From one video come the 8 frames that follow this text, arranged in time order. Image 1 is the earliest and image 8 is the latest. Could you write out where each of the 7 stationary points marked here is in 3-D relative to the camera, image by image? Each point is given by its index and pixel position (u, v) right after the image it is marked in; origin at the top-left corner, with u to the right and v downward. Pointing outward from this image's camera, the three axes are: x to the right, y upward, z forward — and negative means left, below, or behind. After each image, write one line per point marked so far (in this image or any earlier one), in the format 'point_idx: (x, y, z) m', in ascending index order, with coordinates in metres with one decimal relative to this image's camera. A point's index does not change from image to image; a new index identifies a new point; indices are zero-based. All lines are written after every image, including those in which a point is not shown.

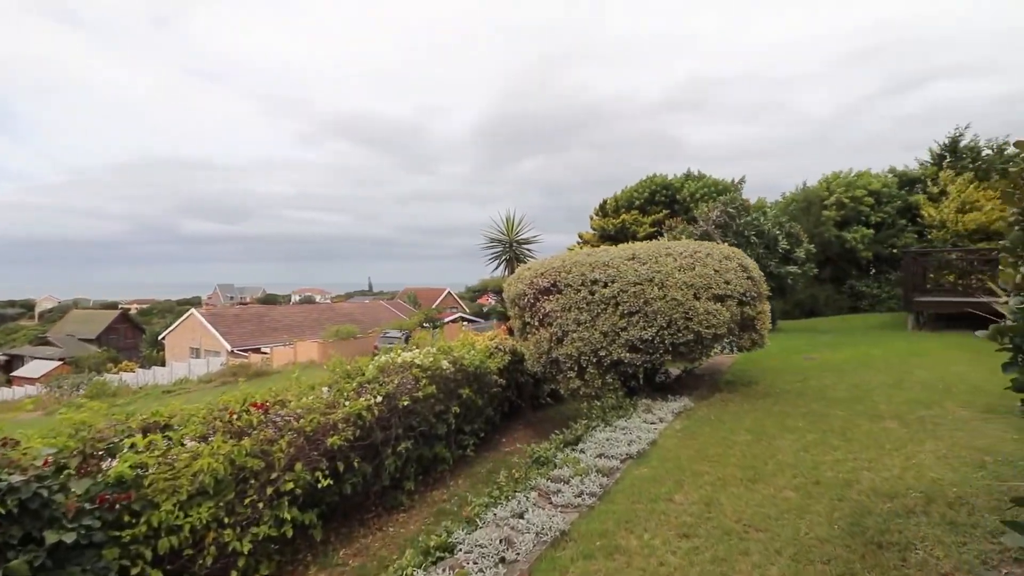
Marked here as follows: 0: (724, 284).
0: (+2.3, 0.0, +5.8) m
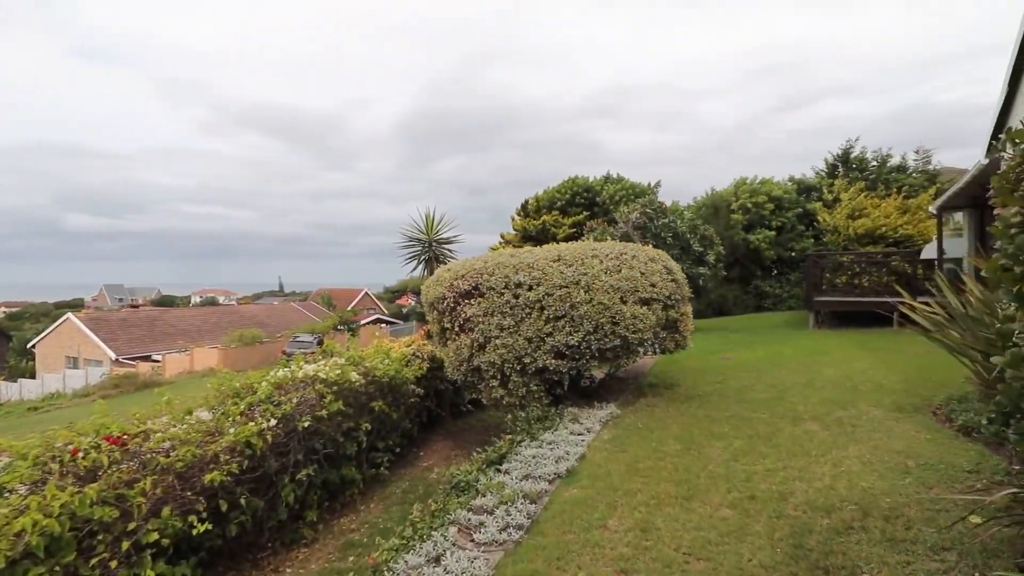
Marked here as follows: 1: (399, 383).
0: (+1.5, 0.0, +5.7) m
1: (-1.3, -1.1, +6.2) m
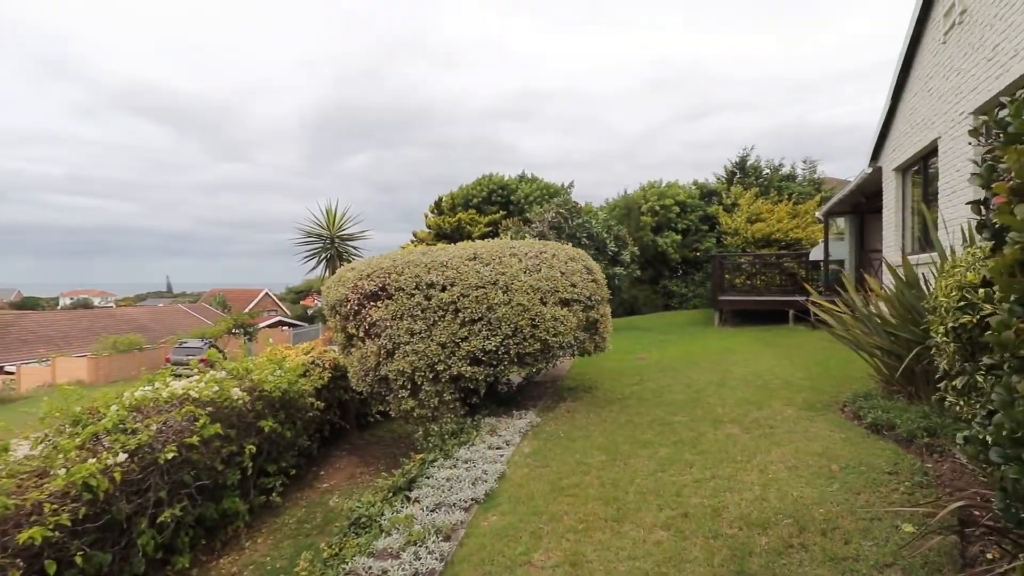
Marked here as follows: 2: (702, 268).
0: (+0.6, 0.0, +5.4) m
1: (-2.2, -1.1, +5.5) m
2: (+6.4, +0.7, +18.0) m
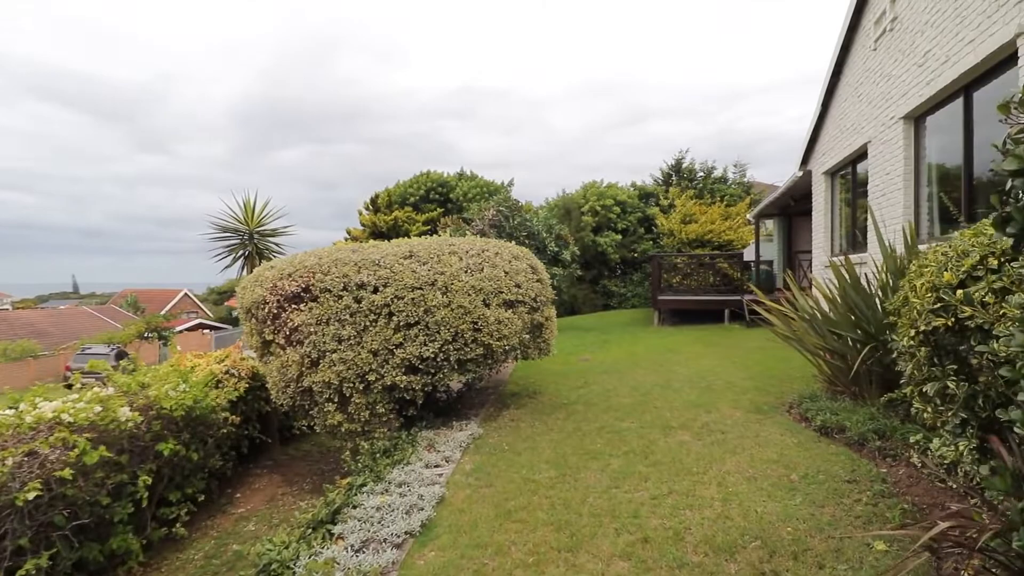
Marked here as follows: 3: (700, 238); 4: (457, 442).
0: (0.0, 0.0, +5.1) m
1: (-2.8, -1.1, +4.8) m
2: (+4.3, +0.7, +18.3) m
3: (+5.9, +1.6, +16.9) m
4: (-0.4, -1.2, +4.4) m
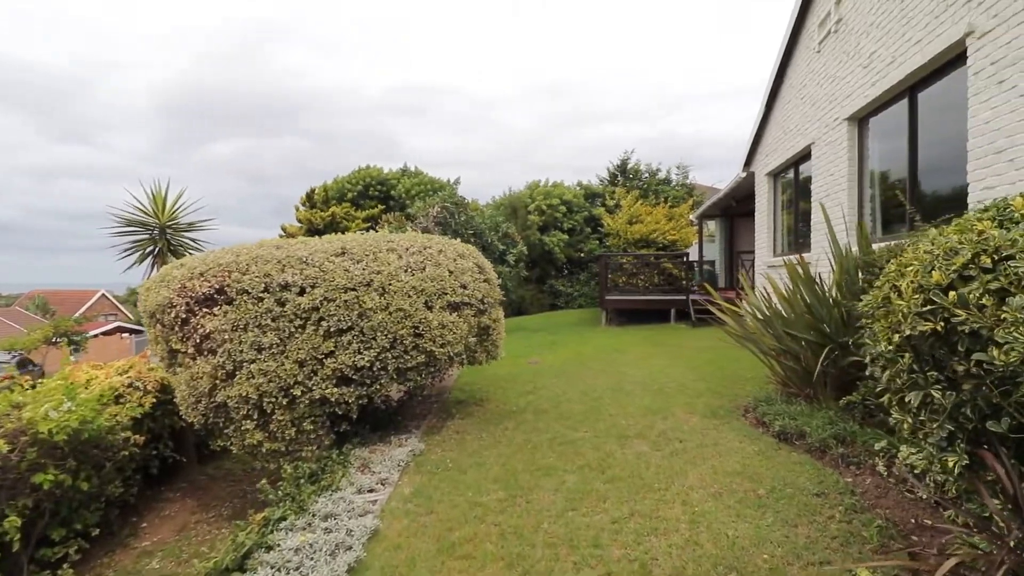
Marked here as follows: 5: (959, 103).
0: (-0.5, 0.0, +4.7) m
1: (-3.2, -1.1, +4.1) m
2: (+2.5, +0.7, +18.2) m
3: (+4.2, +1.6, +17.0) m
4: (-0.8, -1.3, +3.9) m
5: (+3.8, +1.6, +4.6) m
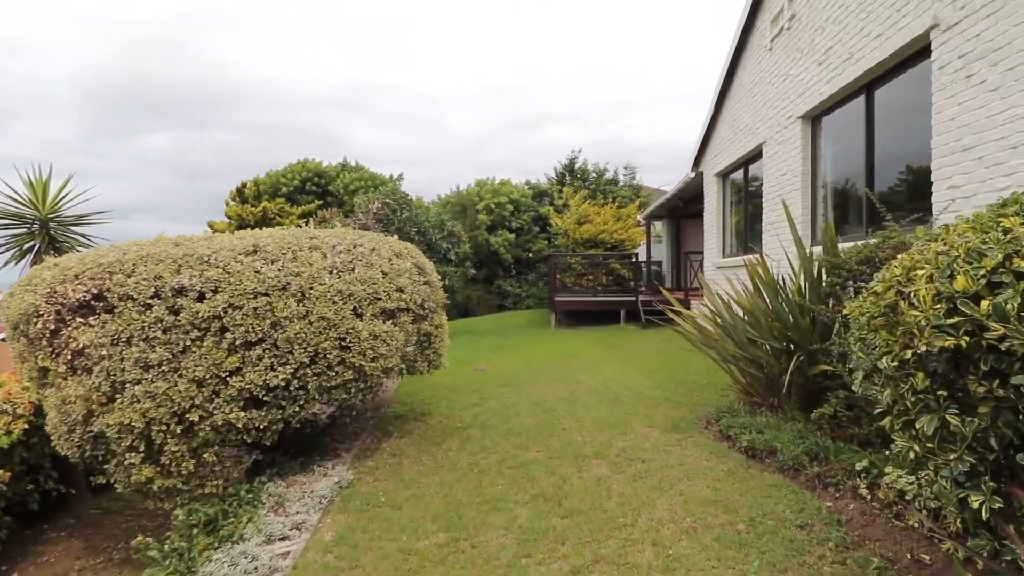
0: (-0.9, 0.0, +4.1) m
1: (-3.6, -1.1, +3.3) m
2: (+0.7, +0.7, +17.9) m
3: (+2.5, +1.6, +16.9) m
4: (-1.2, -1.3, +3.3) m
5: (+3.3, +1.5, +4.4) m
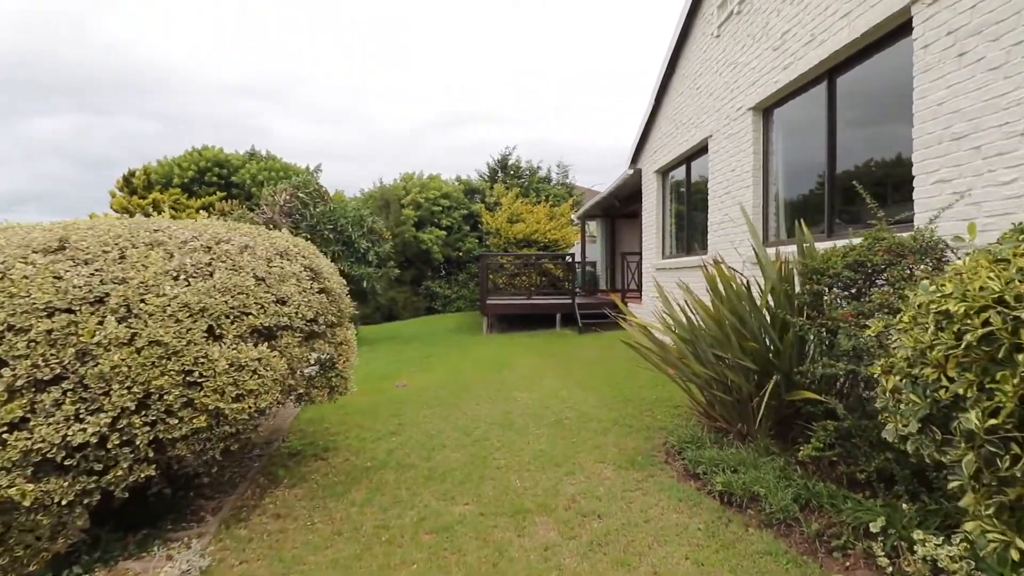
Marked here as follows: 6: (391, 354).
0: (-1.4, -0.1, +3.1) m
1: (-3.9, -1.2, +2.0) m
2: (-1.5, +0.6, +17.0) m
3: (+0.4, +1.5, +16.2) m
4: (-1.6, -1.3, +2.3) m
5: (+2.8, +1.5, +4.0) m
6: (-2.0, -1.1, +8.9) m
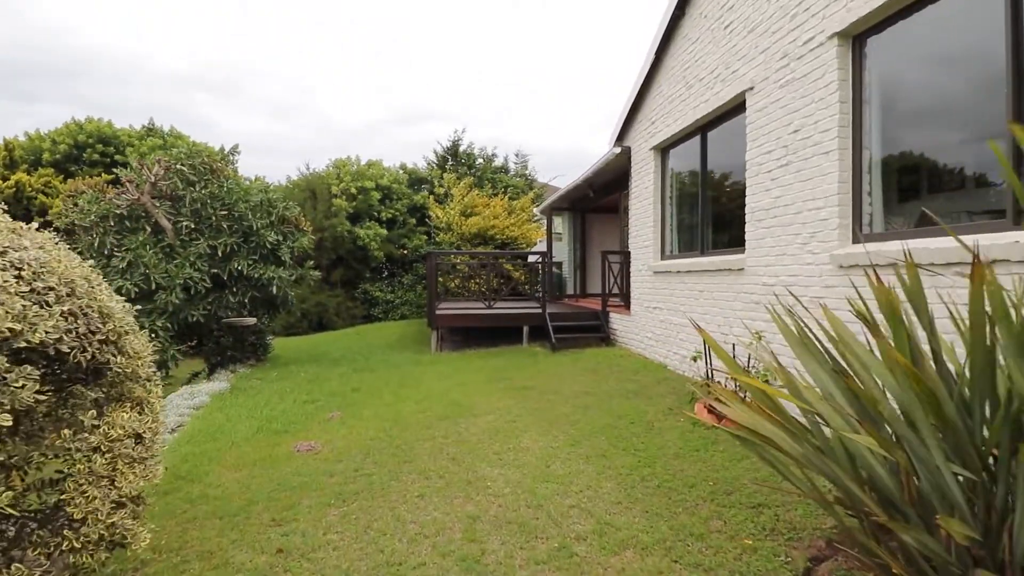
0: (-1.3, -0.2, +0.9) m
1: (-3.8, -1.3, -0.5) m
2: (-2.7, +0.5, +14.7) m
3: (-0.8, +1.4, +14.1) m
4: (-1.5, -1.4, +0.1) m
5: (+2.7, +1.4, +2.1) m
6: (-2.5, -1.2, +6.6) m
